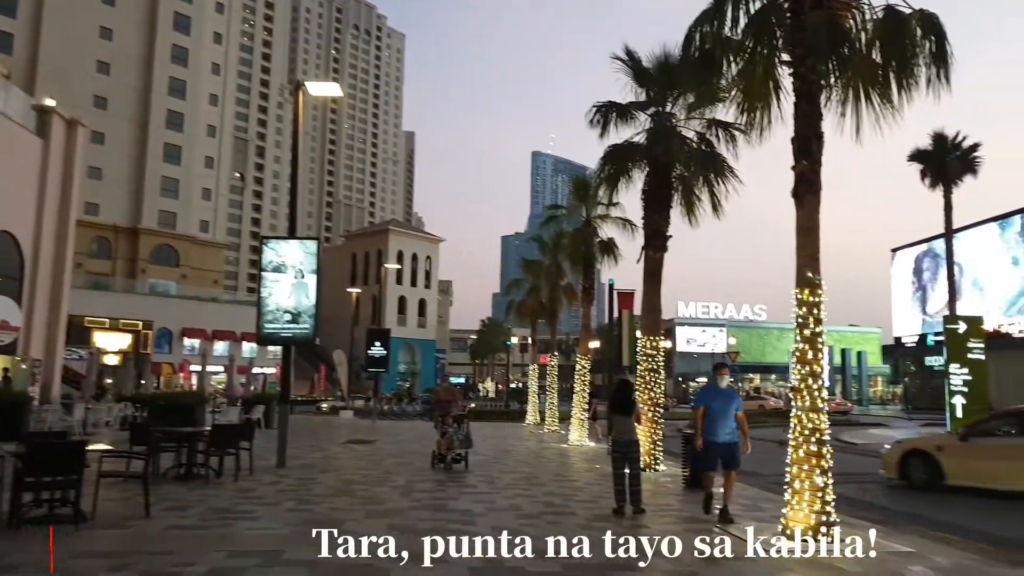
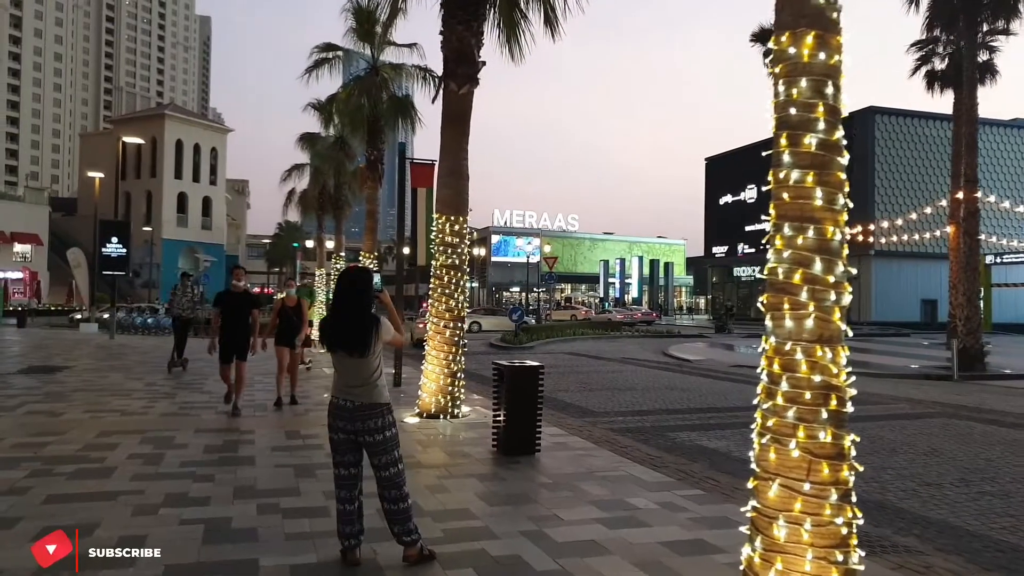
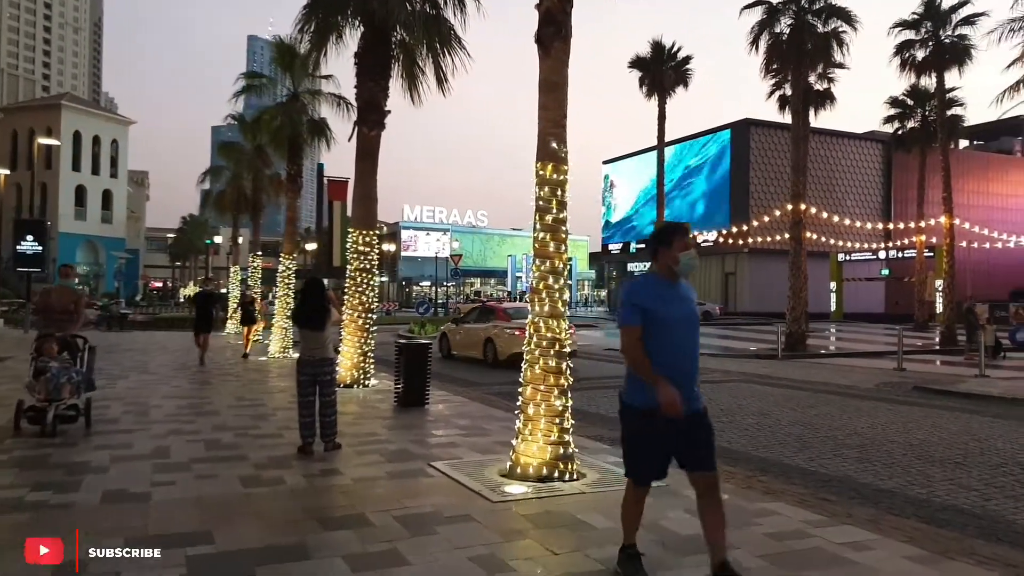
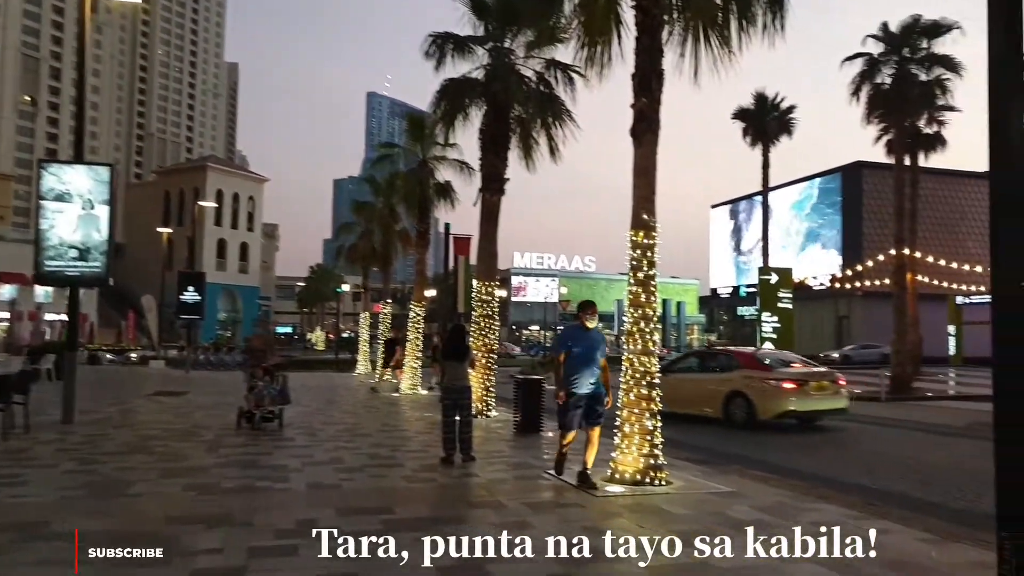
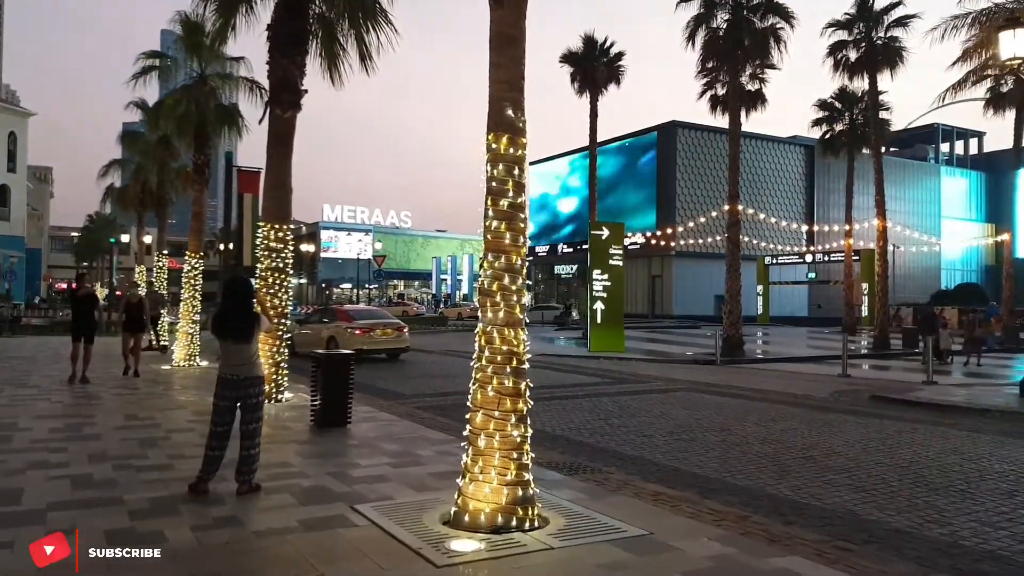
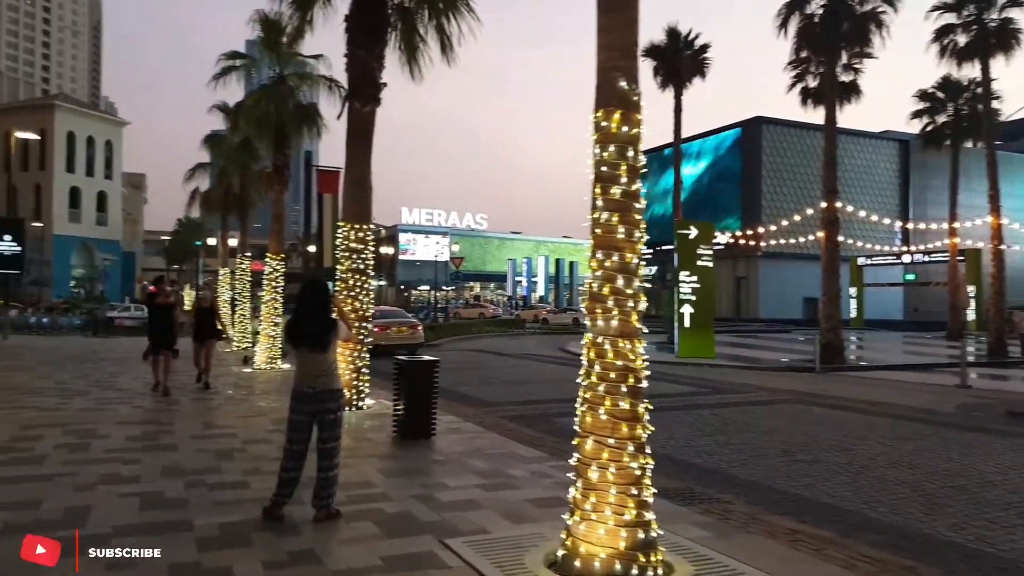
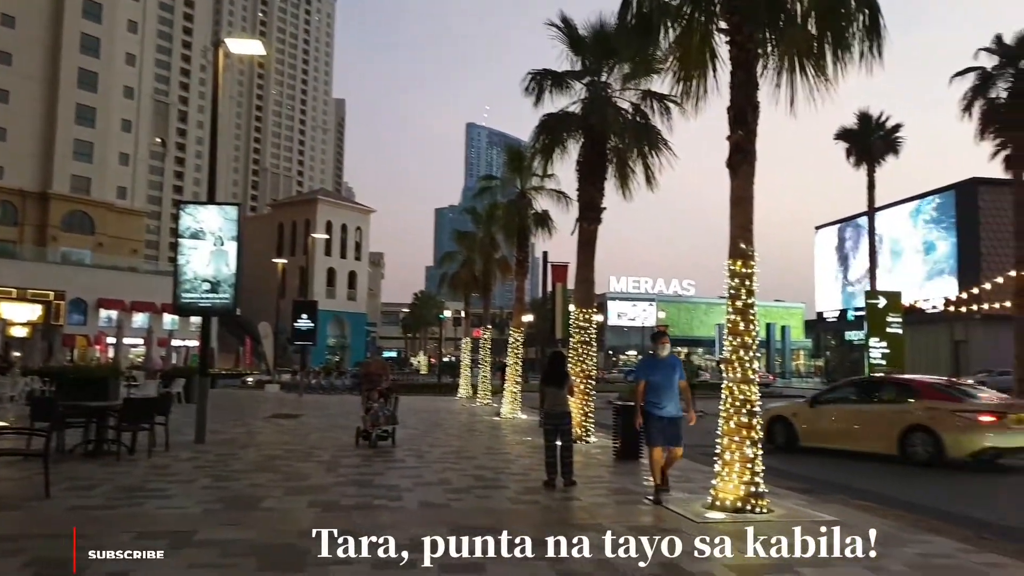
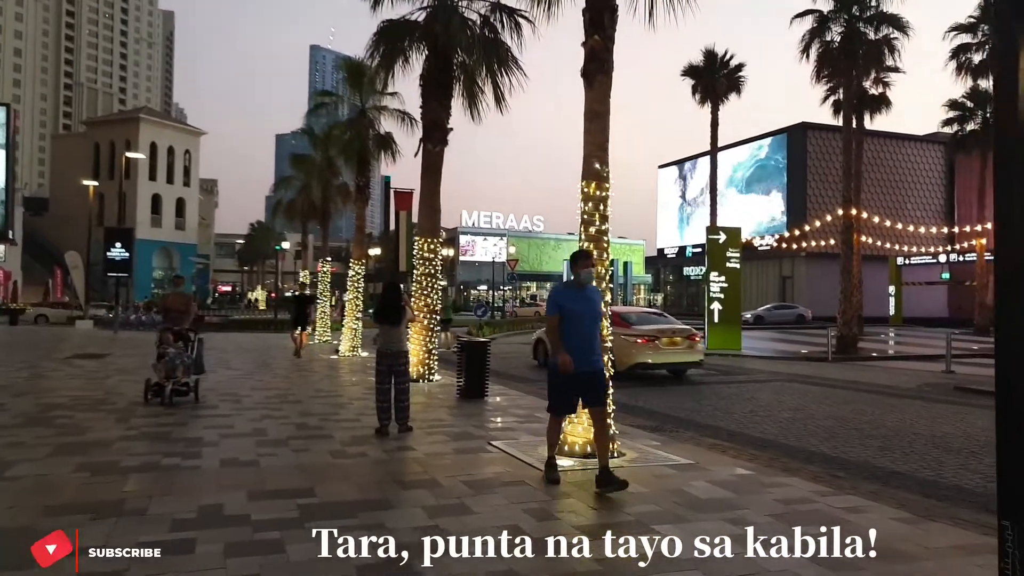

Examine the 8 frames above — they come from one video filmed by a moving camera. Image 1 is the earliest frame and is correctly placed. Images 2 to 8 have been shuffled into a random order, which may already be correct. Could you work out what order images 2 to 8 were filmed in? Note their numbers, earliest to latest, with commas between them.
7, 4, 8, 3, 5, 6, 2
